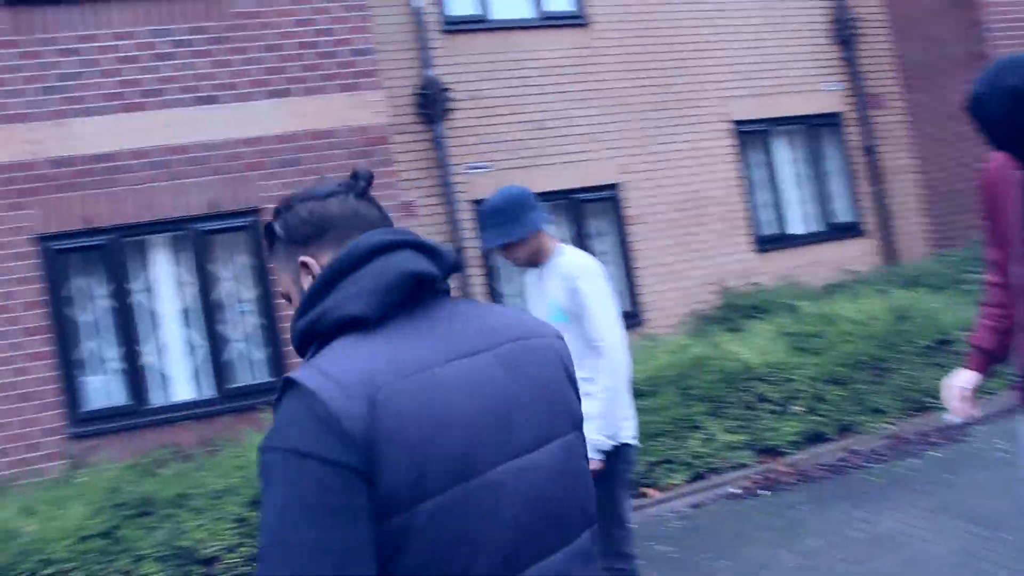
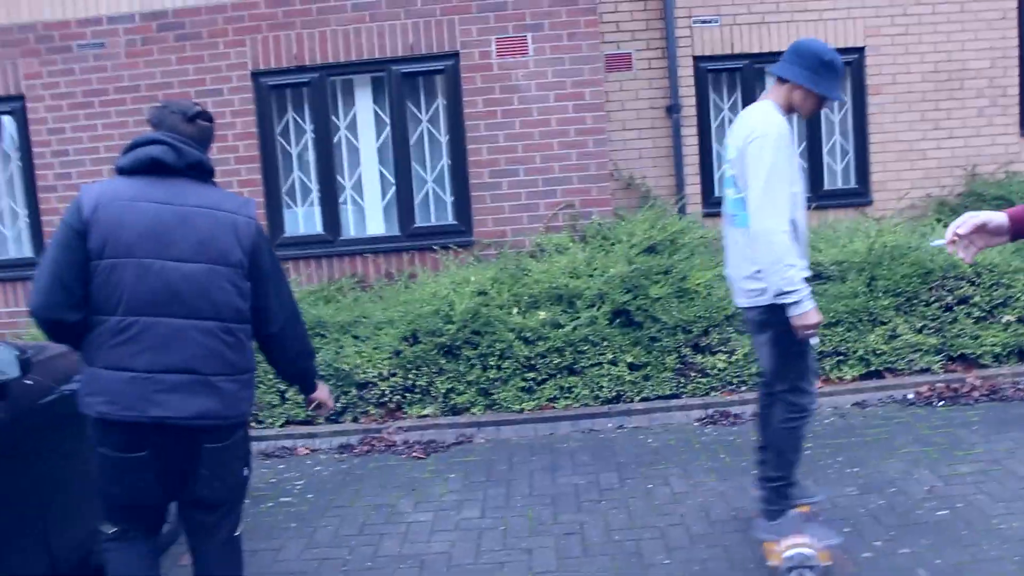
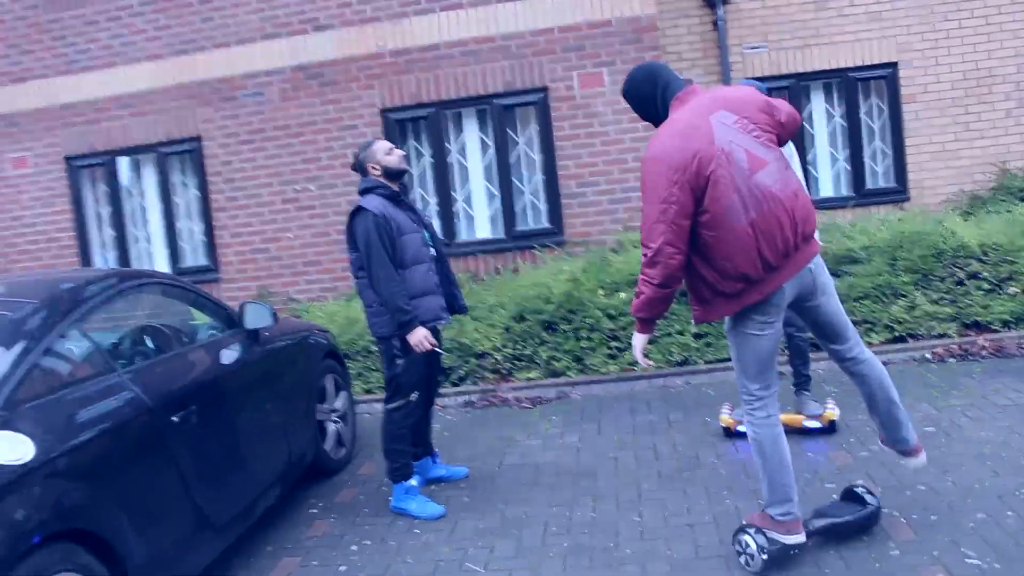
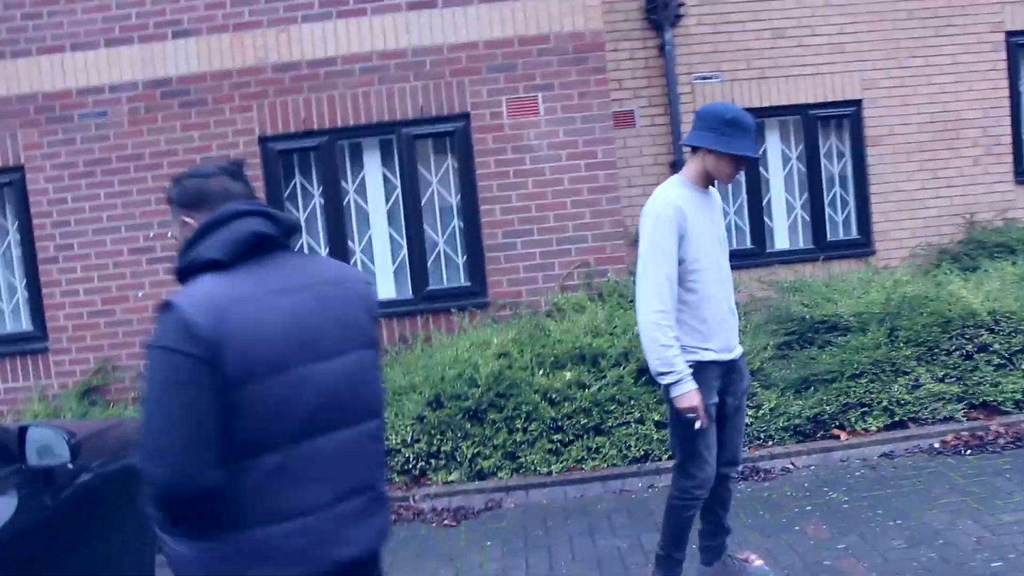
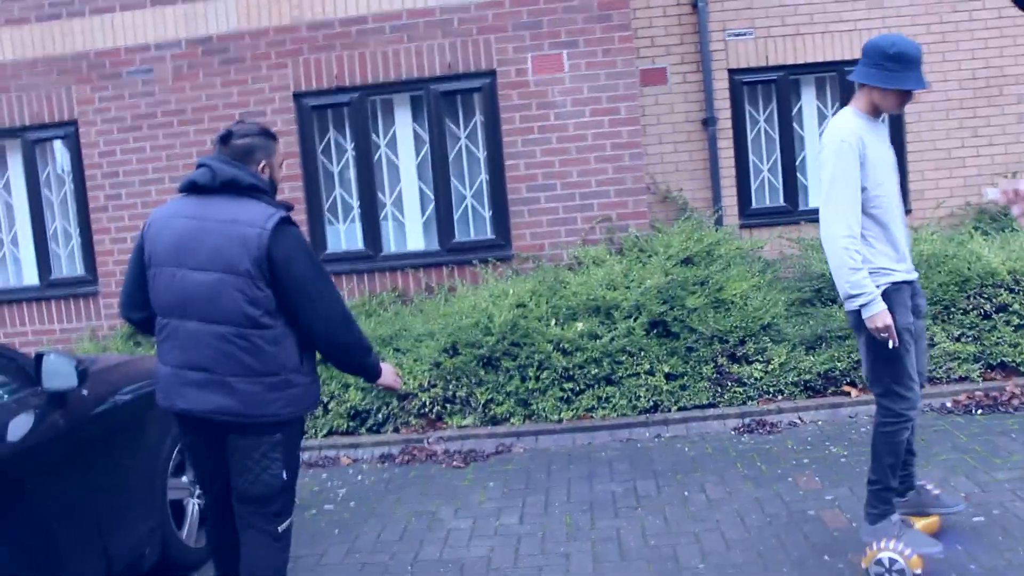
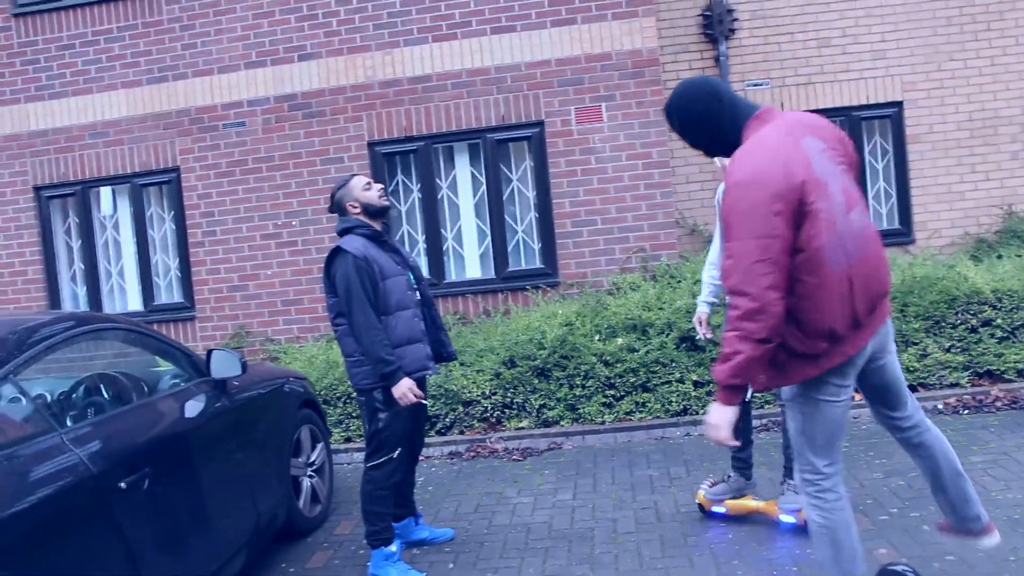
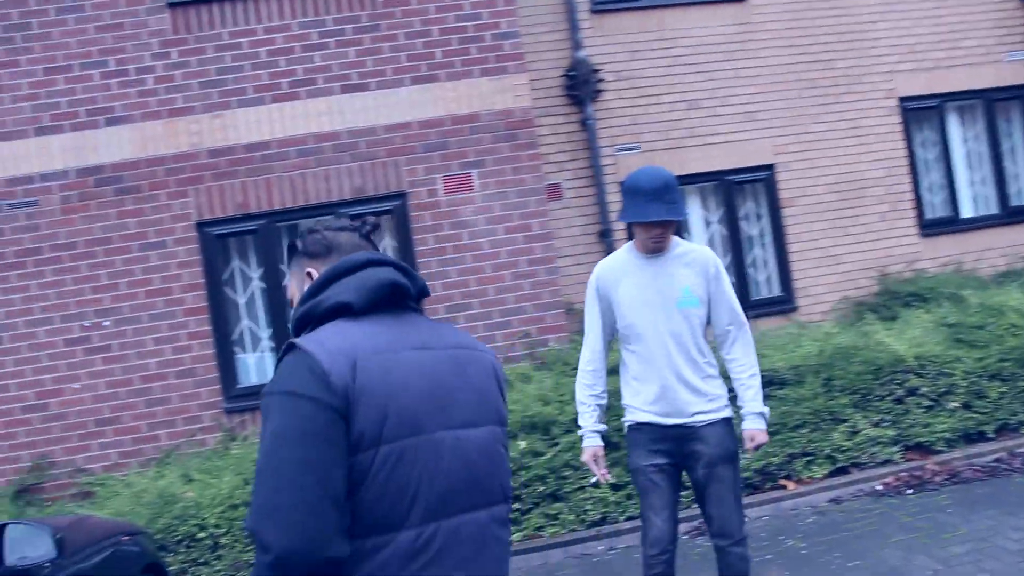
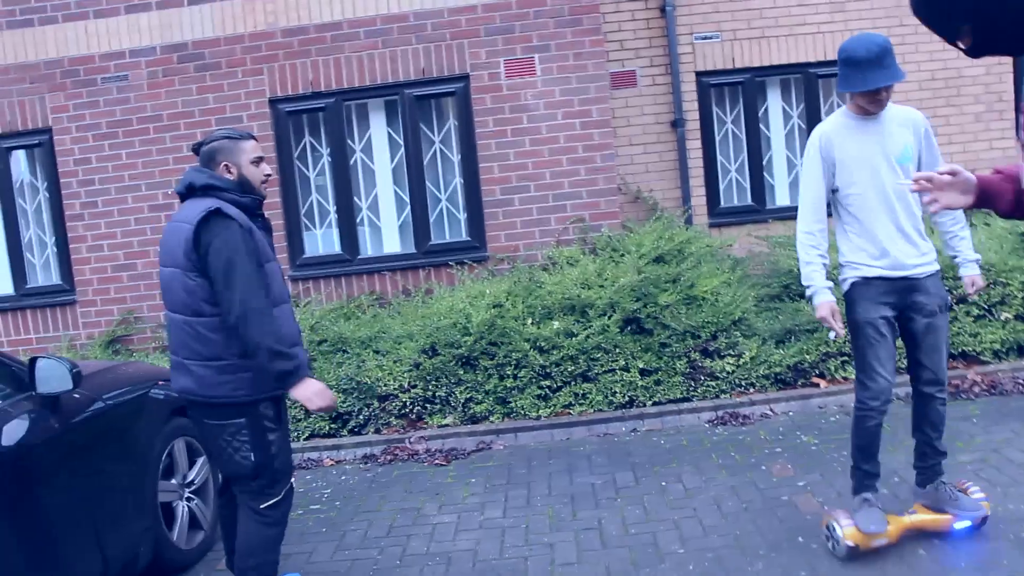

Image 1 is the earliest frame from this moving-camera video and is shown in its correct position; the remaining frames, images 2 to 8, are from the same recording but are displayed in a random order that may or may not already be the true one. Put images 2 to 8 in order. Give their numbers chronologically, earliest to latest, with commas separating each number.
7, 4, 2, 5, 8, 6, 3
